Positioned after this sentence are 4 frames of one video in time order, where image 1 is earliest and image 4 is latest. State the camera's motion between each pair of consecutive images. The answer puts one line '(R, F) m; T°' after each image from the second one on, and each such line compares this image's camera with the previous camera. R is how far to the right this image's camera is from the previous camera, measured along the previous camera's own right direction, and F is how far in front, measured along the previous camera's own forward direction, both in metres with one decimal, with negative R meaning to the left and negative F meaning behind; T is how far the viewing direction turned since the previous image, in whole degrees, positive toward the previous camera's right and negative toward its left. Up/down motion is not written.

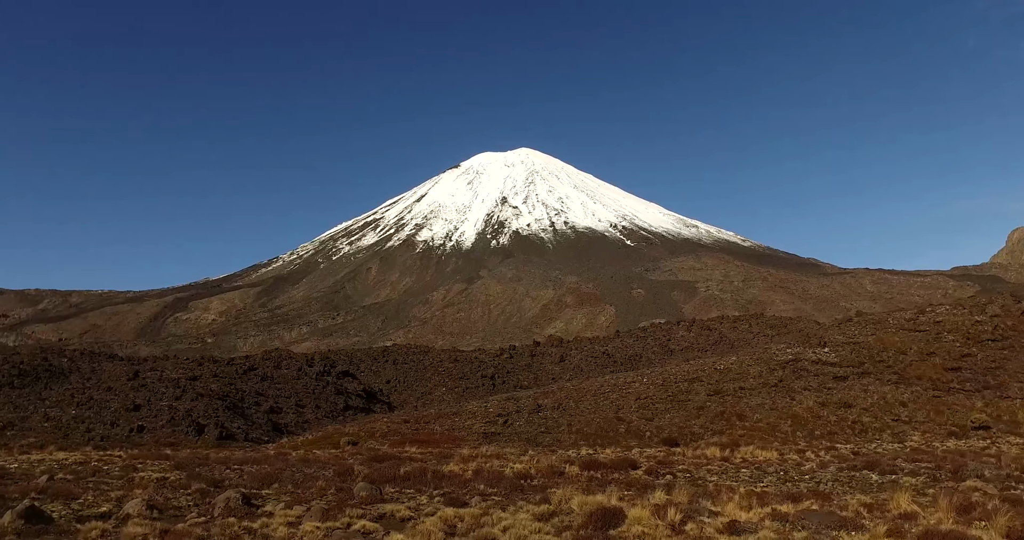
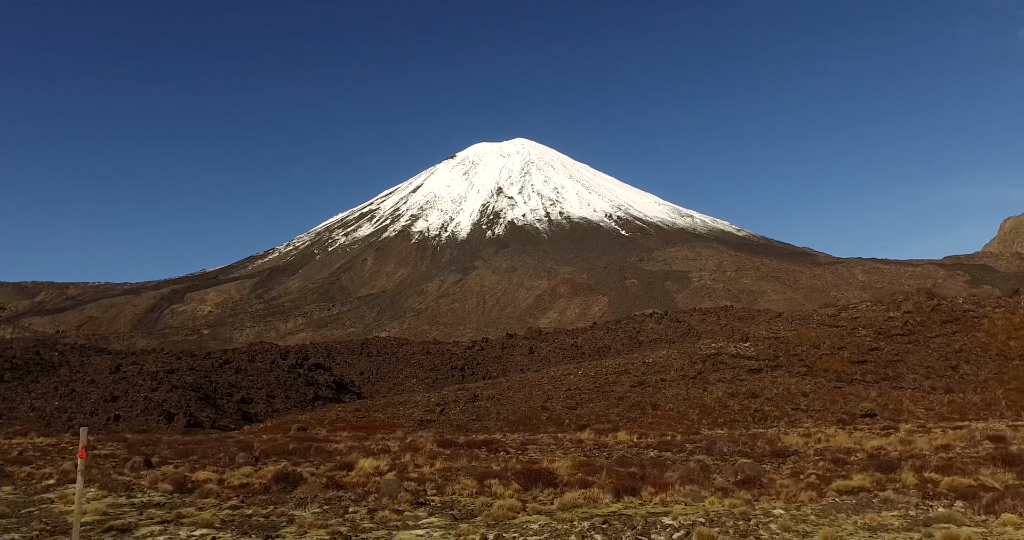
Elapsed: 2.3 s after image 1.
(+2.7, -3.1) m; 0°
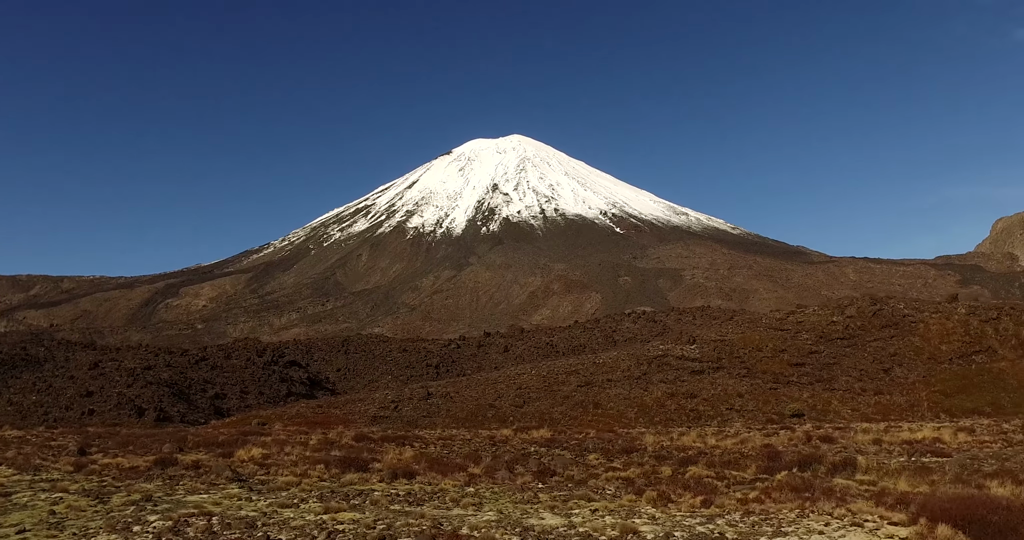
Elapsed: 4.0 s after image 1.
(+2.1, -2.0) m; 0°
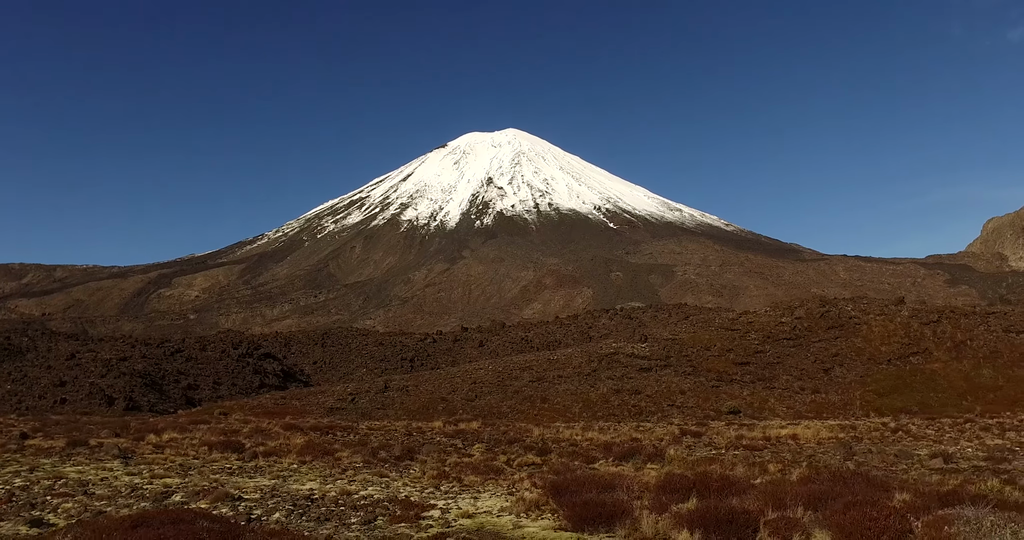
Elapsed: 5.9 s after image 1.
(+2.1, -1.7) m; 0°
